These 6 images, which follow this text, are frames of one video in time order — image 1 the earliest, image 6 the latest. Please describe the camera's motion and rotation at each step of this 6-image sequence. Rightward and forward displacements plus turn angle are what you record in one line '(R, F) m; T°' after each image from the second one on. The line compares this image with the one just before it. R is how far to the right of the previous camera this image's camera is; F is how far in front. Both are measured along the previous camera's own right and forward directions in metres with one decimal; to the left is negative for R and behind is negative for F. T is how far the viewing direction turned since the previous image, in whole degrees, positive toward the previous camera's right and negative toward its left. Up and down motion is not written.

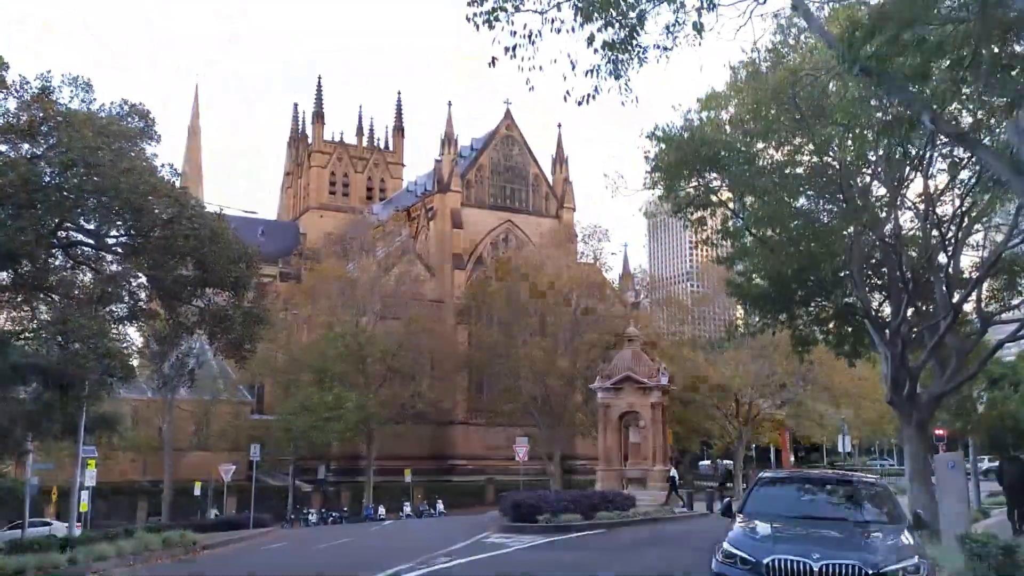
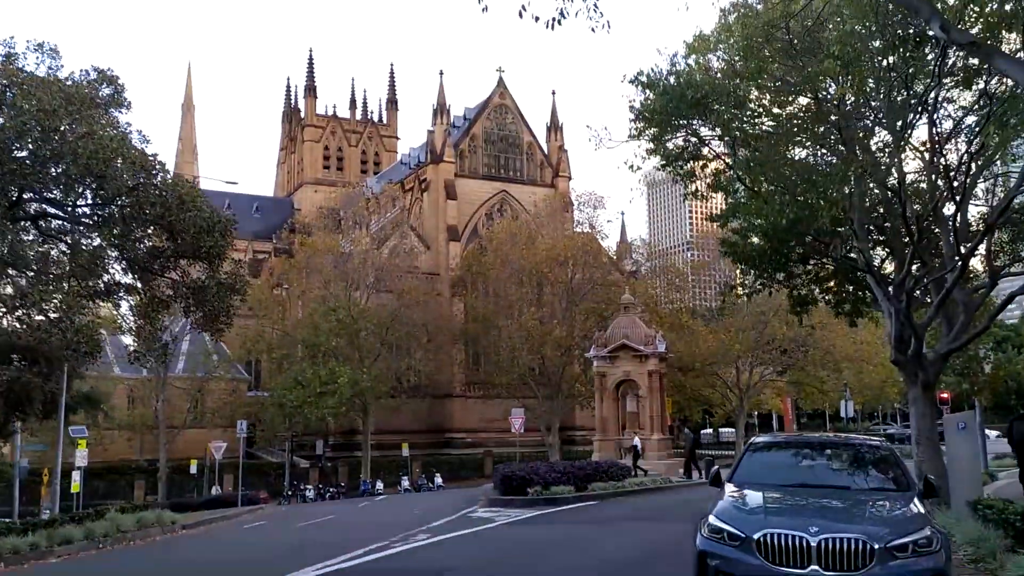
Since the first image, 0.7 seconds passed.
(+0.2, +0.5) m; 0°
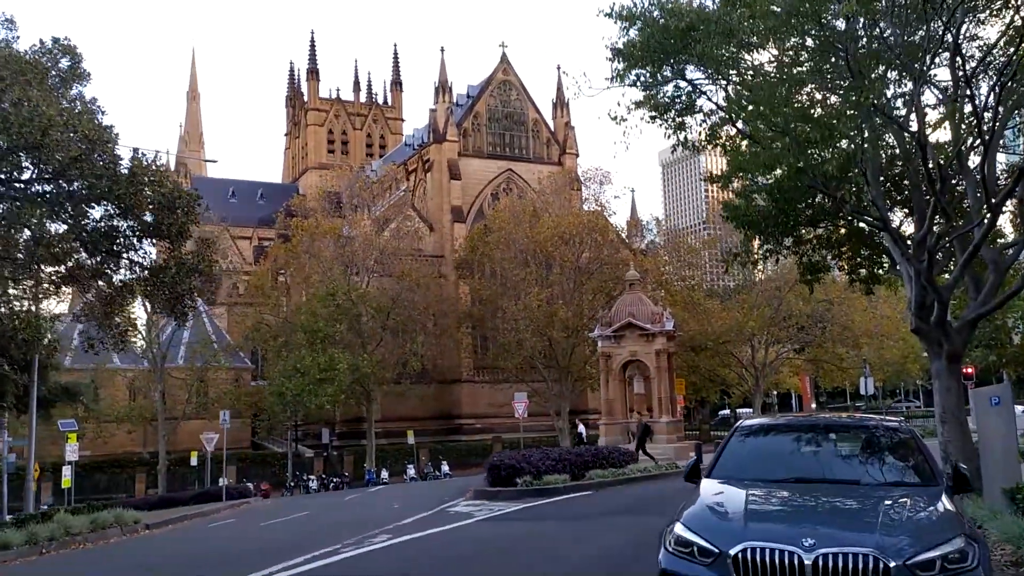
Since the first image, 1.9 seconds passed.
(+0.3, +0.8) m; -1°
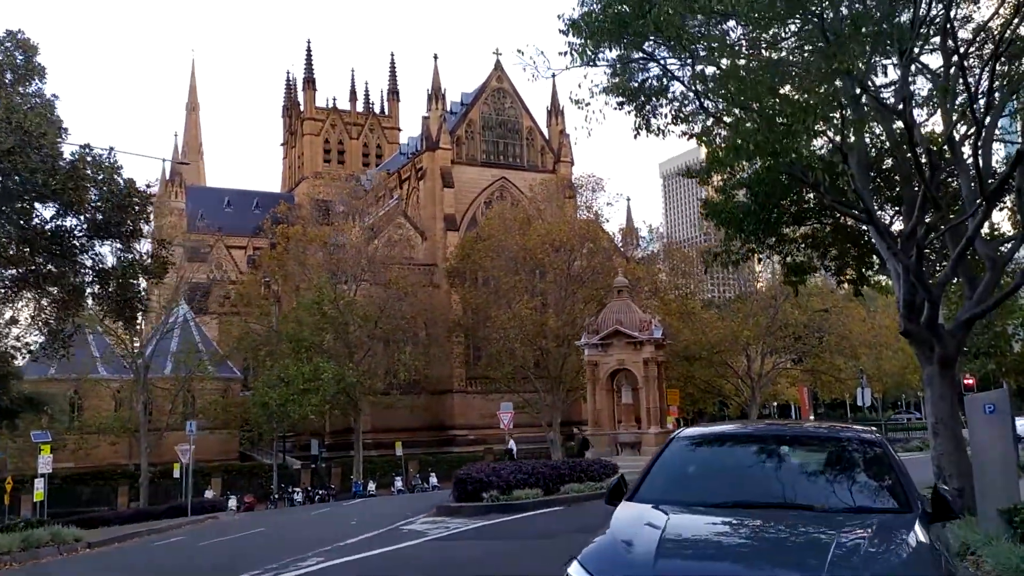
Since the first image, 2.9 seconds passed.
(+0.3, +0.5) m; 0°
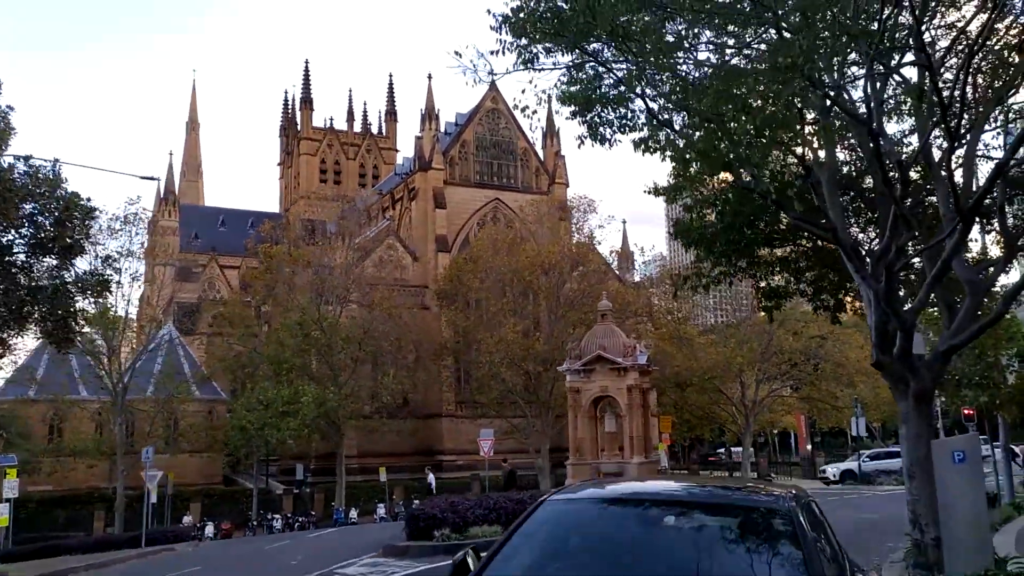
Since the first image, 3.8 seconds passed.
(+0.4, +0.5) m; 0°
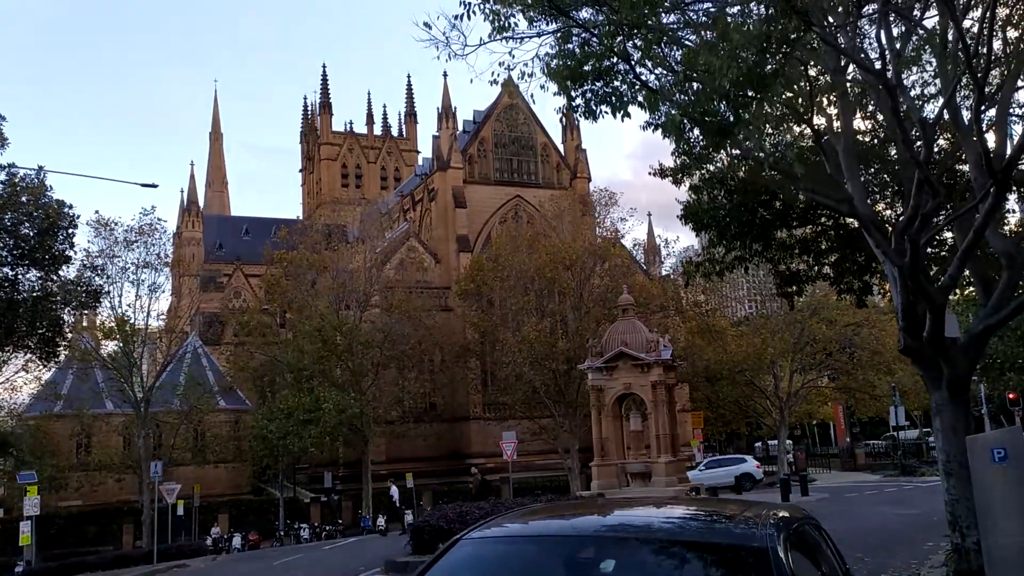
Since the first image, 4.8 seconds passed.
(+0.3, +0.5) m; -2°
